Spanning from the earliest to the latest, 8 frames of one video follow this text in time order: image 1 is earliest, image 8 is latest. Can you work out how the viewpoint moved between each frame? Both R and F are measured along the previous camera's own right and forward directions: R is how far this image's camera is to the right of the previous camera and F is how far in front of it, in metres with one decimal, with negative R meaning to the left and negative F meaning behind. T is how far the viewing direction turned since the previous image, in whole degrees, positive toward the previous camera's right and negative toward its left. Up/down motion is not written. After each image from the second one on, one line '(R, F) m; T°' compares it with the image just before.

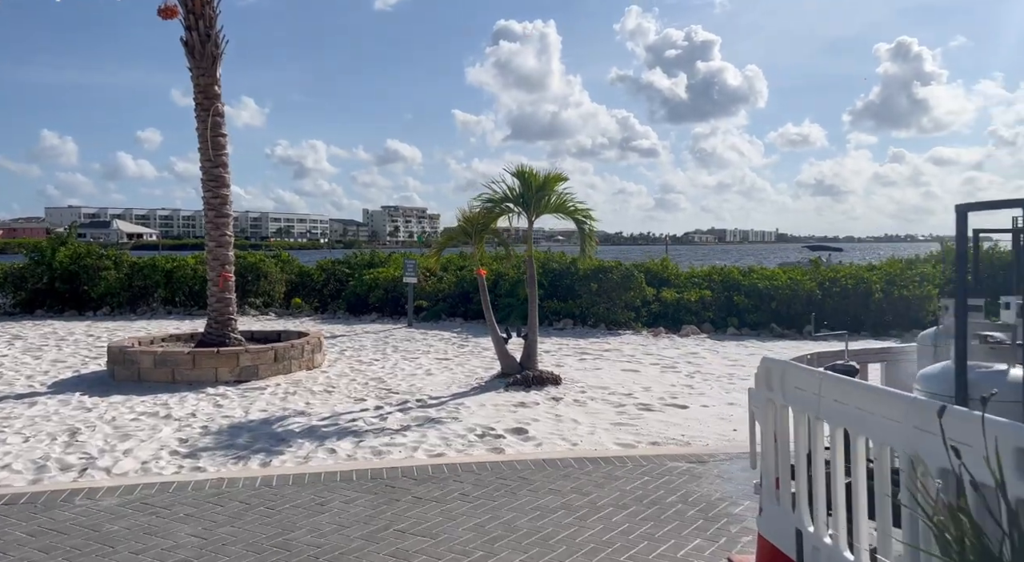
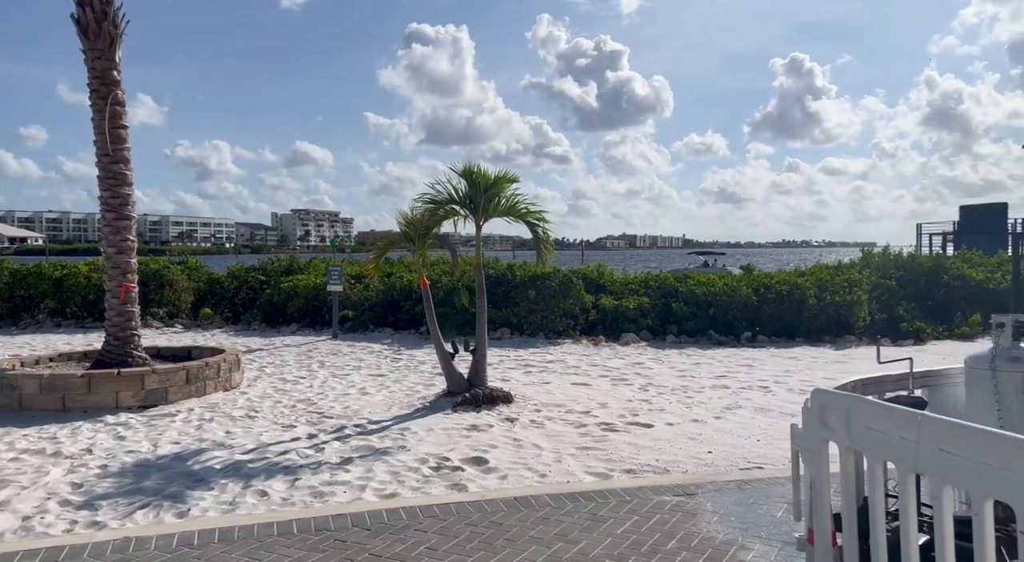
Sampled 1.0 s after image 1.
(-0.3, +0.7) m; +7°
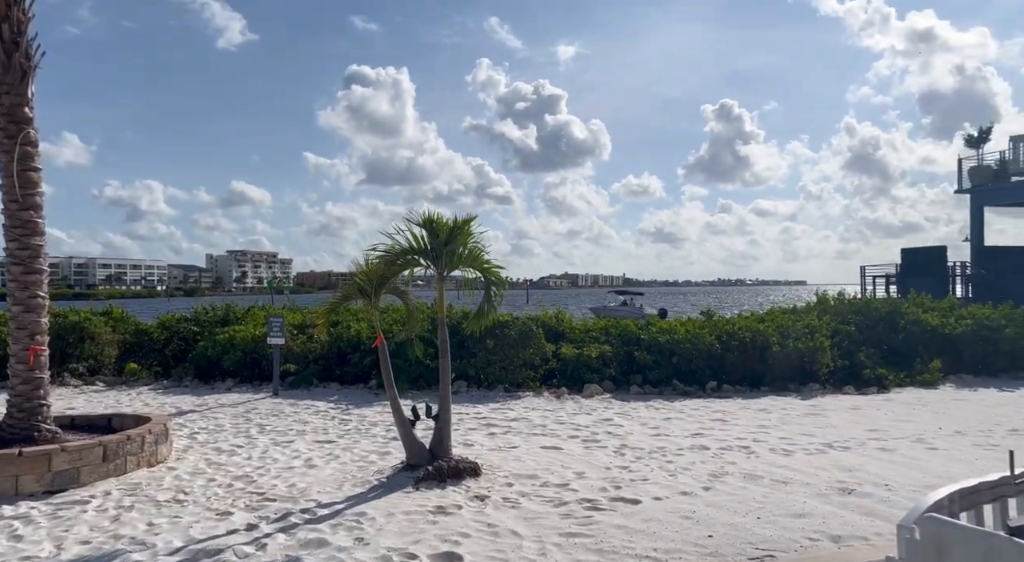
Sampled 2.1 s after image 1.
(-0.2, +0.7) m; +5°
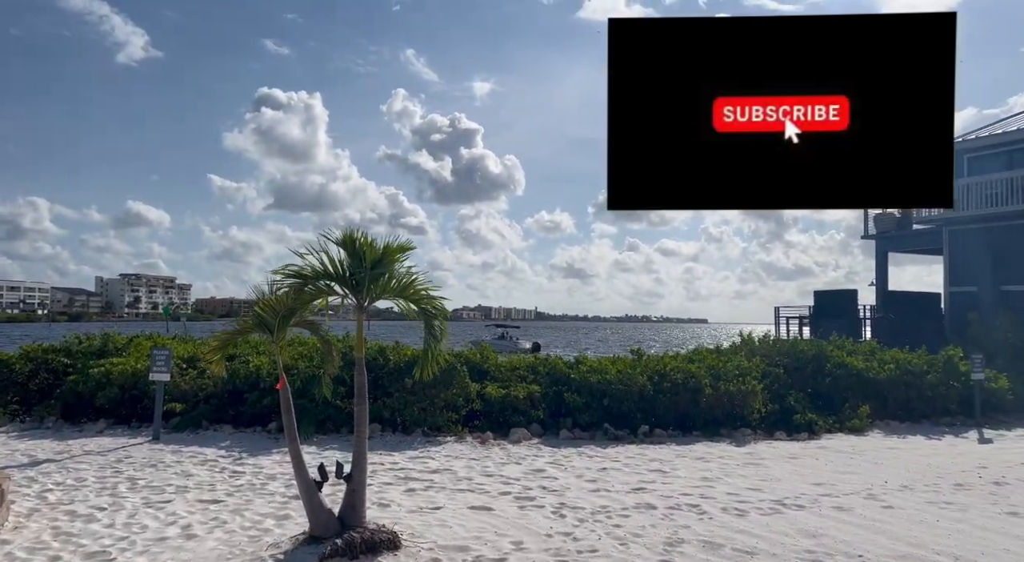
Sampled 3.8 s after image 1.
(-0.2, +1.0) m; +7°
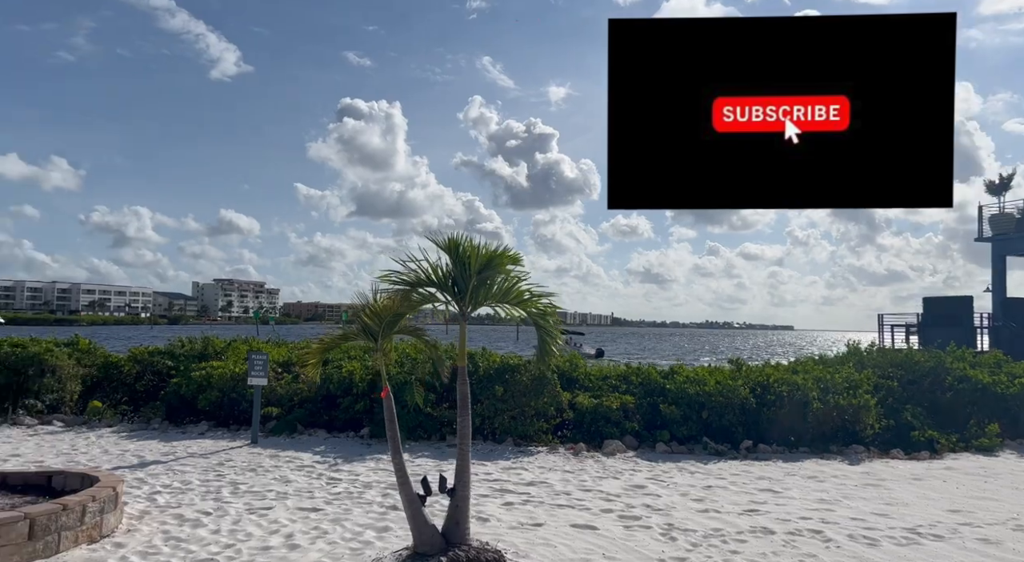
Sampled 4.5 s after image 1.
(-0.3, +0.3) m; -6°
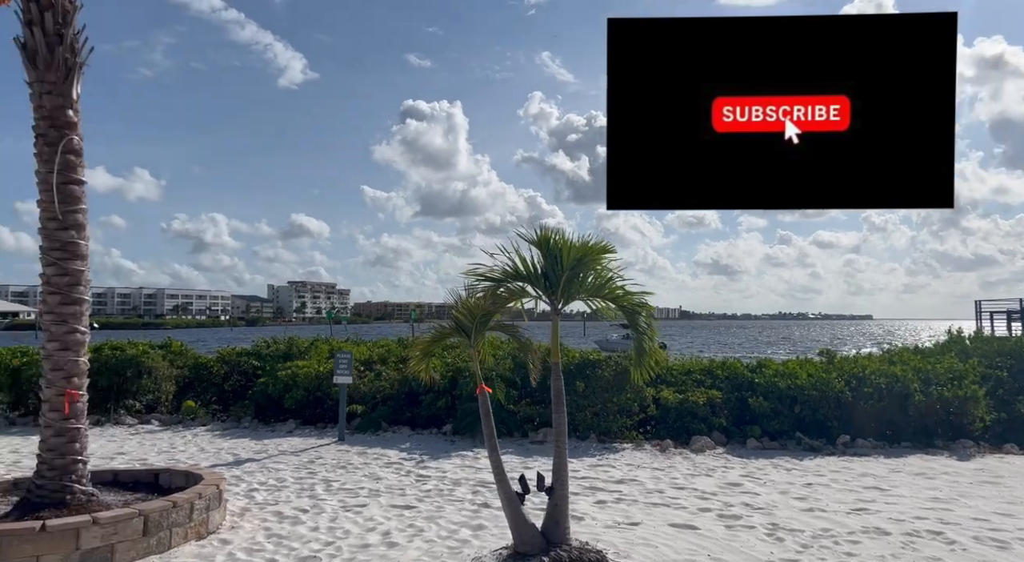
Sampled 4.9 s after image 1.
(-0.2, +0.1) m; -5°
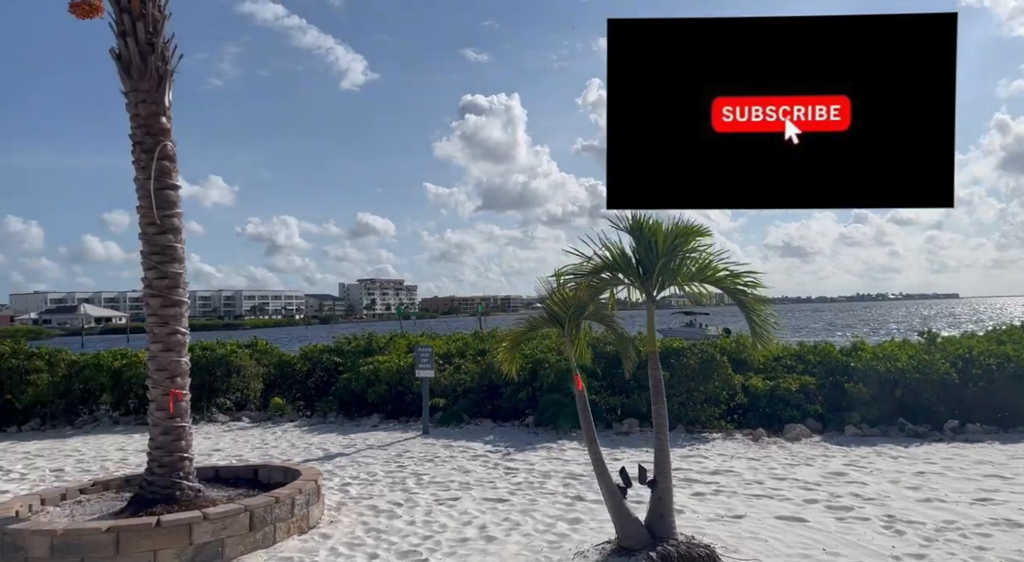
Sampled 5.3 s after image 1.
(-0.2, +0.1) m; -5°
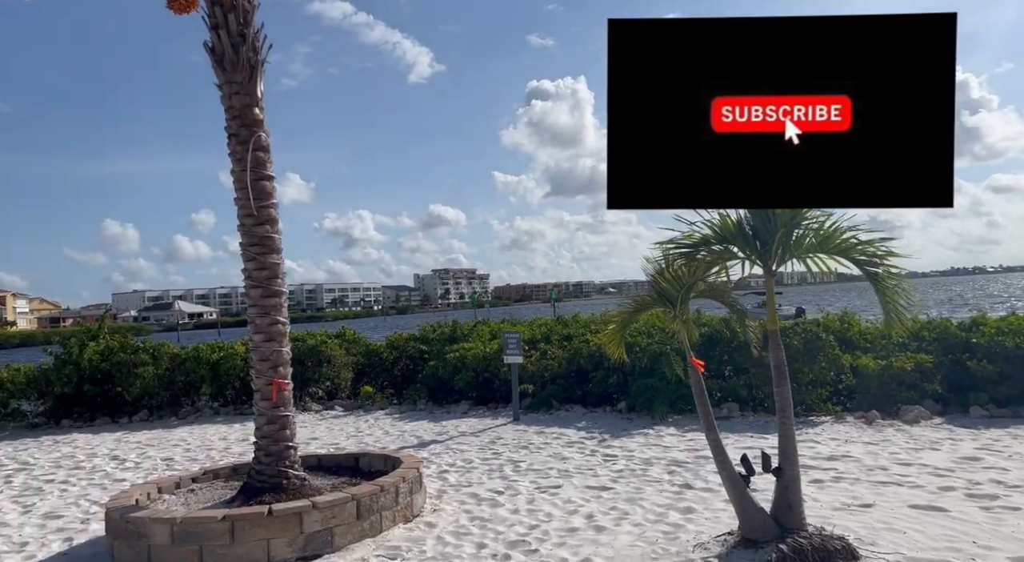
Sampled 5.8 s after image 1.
(-0.3, +0.2) m; -6°
